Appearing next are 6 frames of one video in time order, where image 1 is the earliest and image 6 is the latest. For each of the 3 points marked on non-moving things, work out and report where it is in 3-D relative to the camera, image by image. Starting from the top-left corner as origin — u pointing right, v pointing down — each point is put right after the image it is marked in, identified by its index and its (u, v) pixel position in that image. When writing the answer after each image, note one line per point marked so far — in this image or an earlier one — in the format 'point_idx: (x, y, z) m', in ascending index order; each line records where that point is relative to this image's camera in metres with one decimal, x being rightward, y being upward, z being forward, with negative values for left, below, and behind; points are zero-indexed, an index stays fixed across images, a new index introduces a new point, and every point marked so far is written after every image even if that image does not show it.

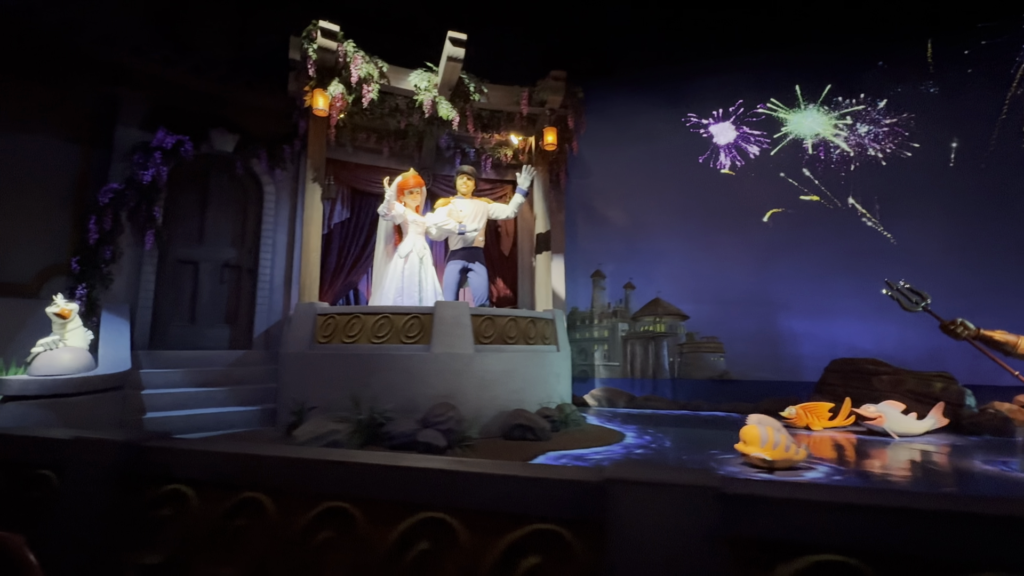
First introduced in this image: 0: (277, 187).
0: (-3.7, +1.6, +7.0) m
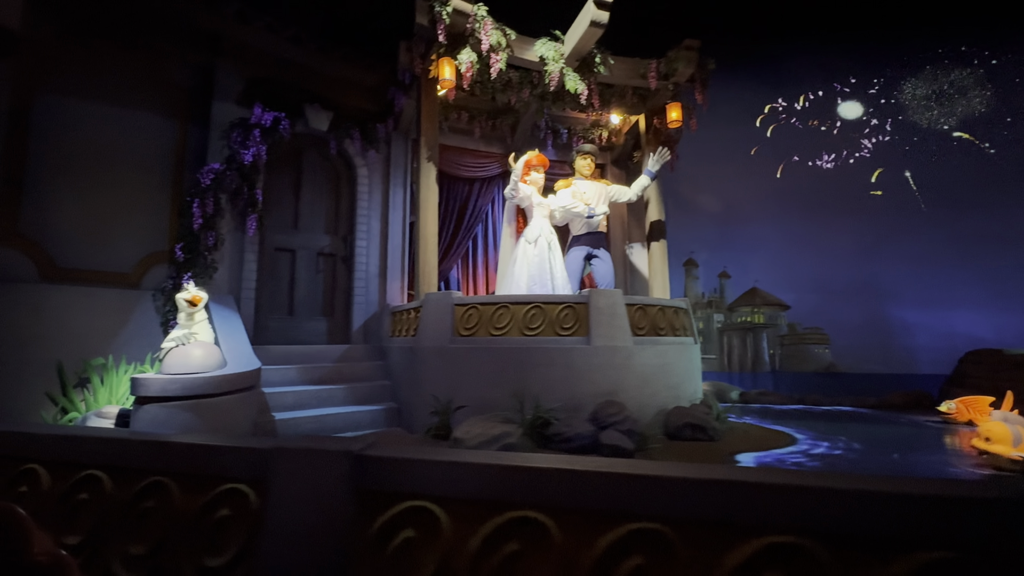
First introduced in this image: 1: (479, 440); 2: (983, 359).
0: (-2.1, +1.7, +6.6) m
1: (-0.3, -1.3, +3.8) m
2: (+6.7, -1.0, +6.3) m
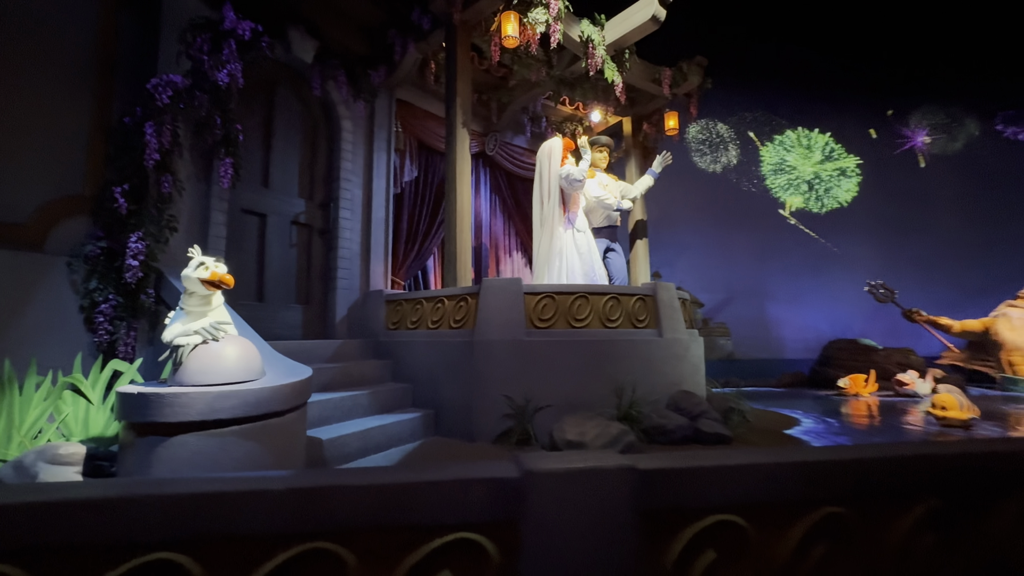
0: (-1.8, +1.9, +5.3) m
1: (+0.7, -1.2, +3.5) m
2: (+6.2, -1.1, +8.5) m
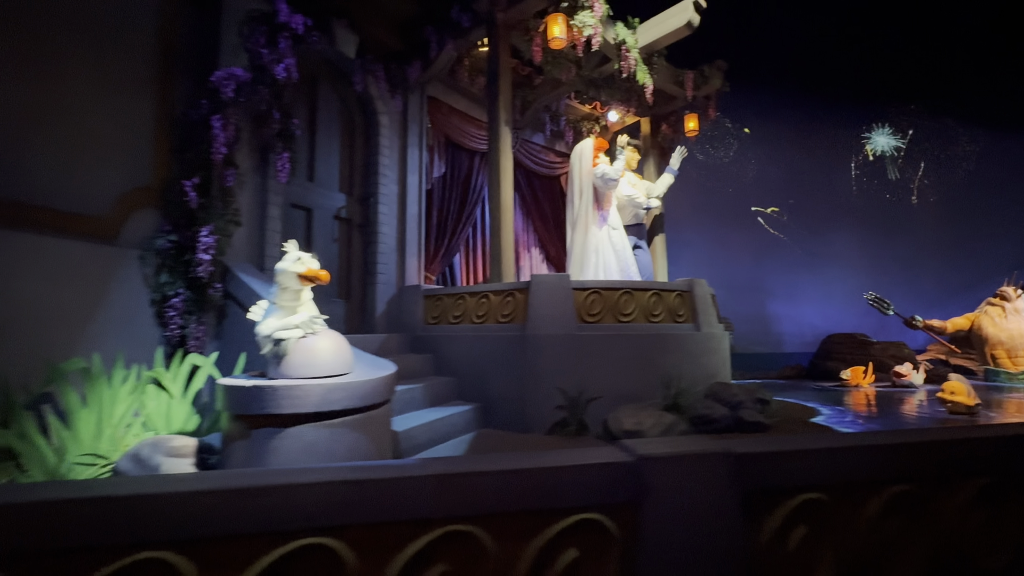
0: (-1.4, +2.0, +5.3) m
1: (+1.2, -1.1, +3.6) m
2: (+6.5, -1.0, +8.9) m
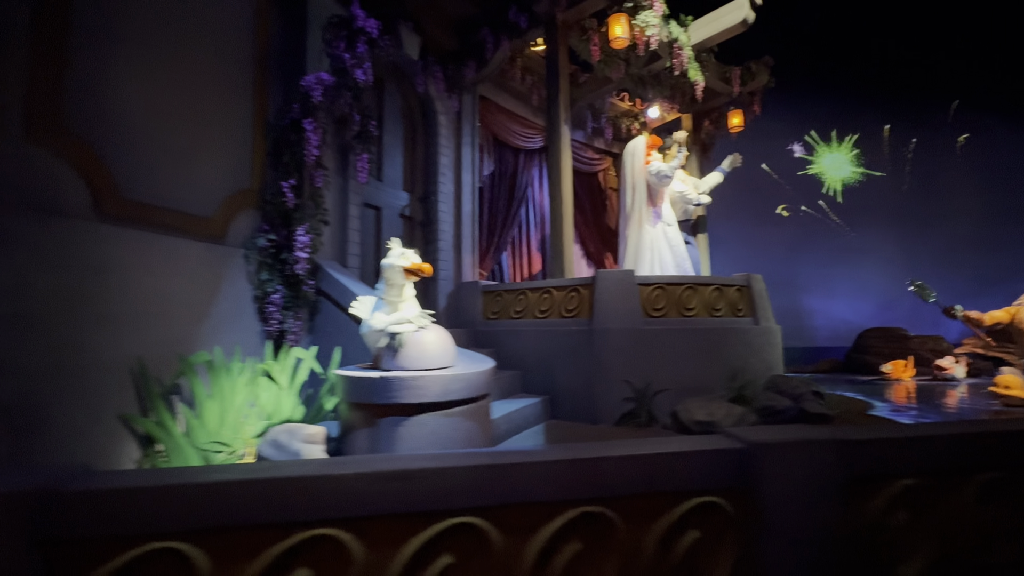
0: (-0.8, +2.0, +5.5) m
1: (+1.9, -1.1, +3.7) m
2: (+7.2, -0.9, +9.0) m
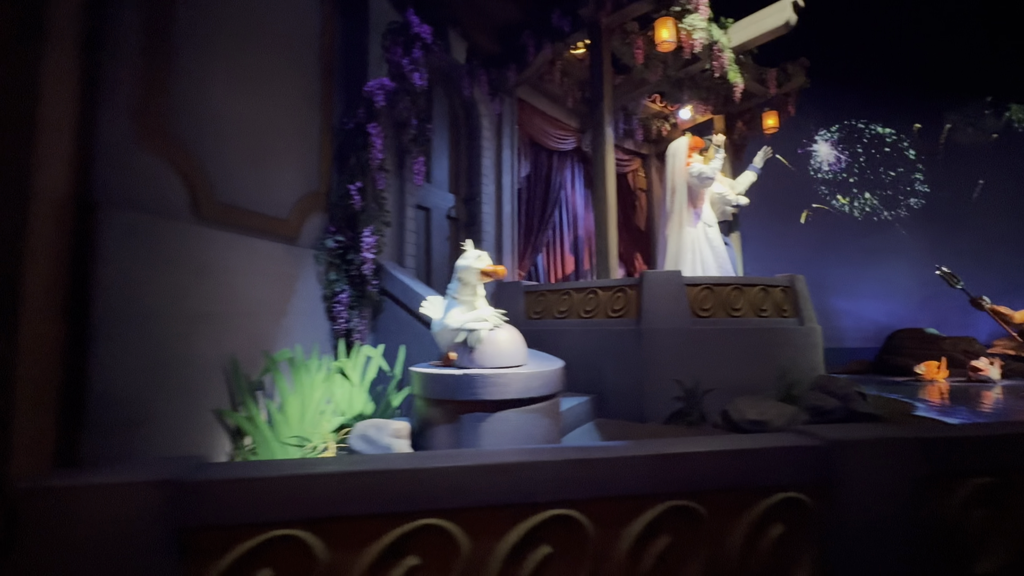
0: (-0.3, +2.0, +5.5) m
1: (+2.3, -1.1, +3.8) m
2: (+7.8, -0.9, +8.9) m
